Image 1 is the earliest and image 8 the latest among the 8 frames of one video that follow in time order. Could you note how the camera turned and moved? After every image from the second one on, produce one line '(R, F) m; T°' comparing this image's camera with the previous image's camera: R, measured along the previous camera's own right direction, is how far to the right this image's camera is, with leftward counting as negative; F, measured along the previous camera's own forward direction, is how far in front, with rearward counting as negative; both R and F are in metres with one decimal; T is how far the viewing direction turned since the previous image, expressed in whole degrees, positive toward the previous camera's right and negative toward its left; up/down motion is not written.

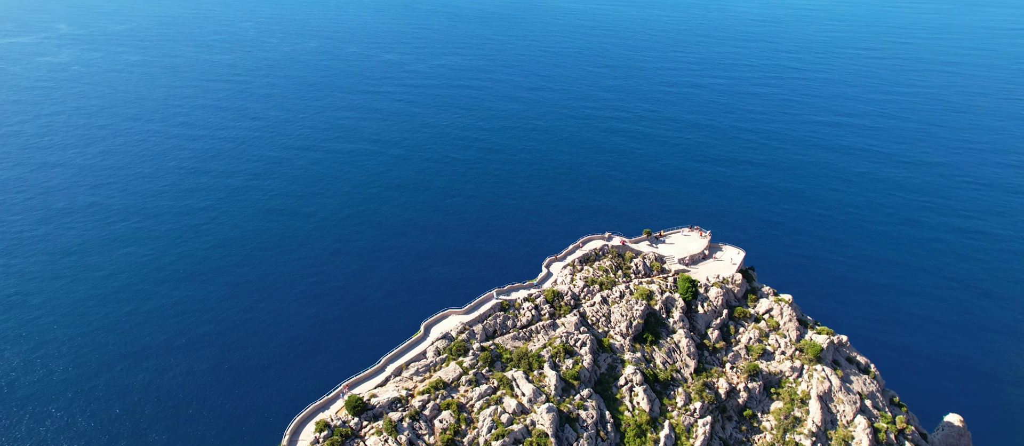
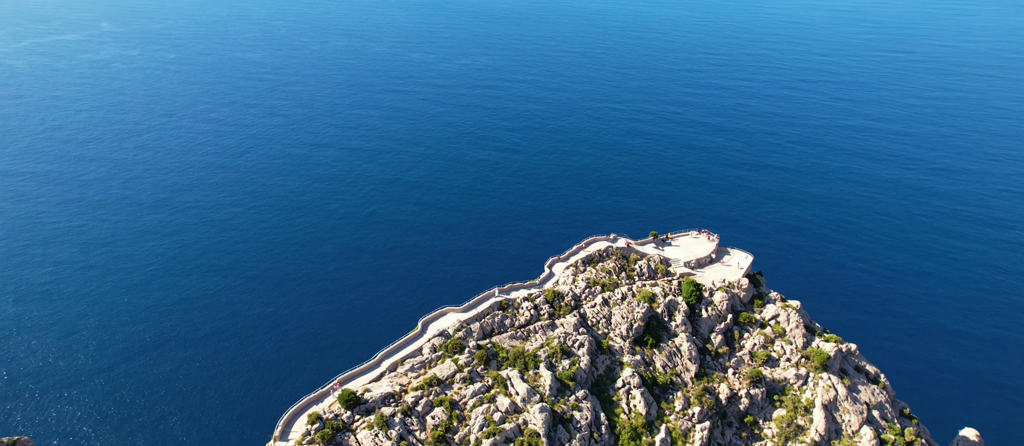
(+2.3, -0.1) m; -2°
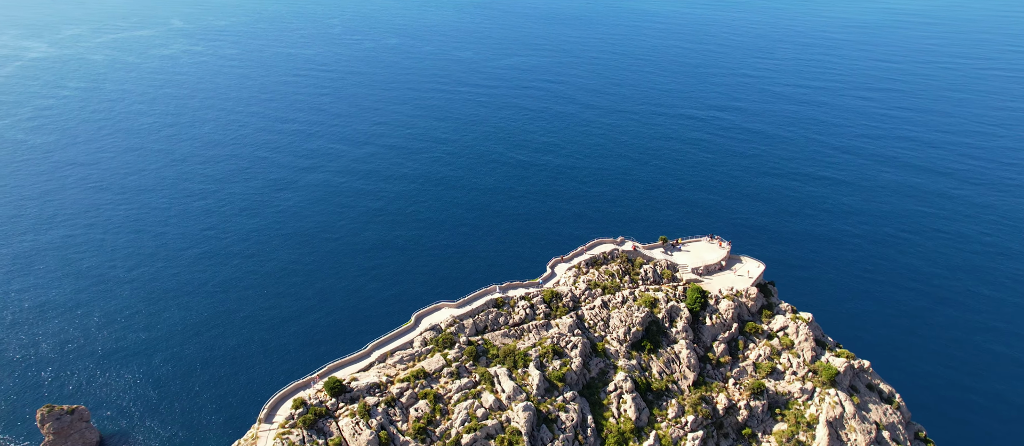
(+4.6, -0.2) m; -5°
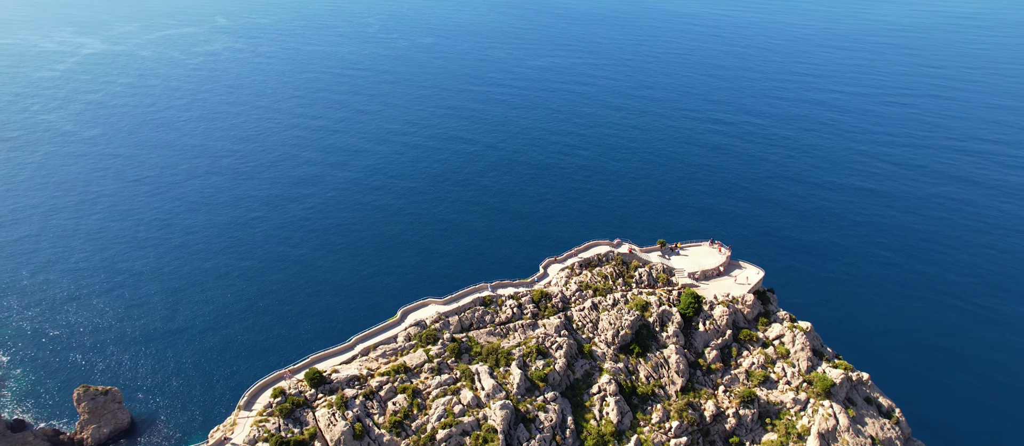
(+4.0, -0.2) m; -3°
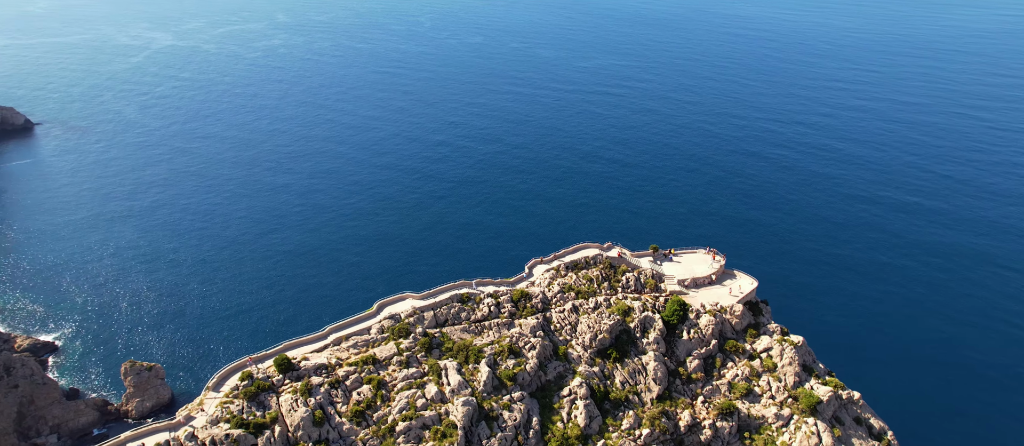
(+6.3, 0.0) m; -5°
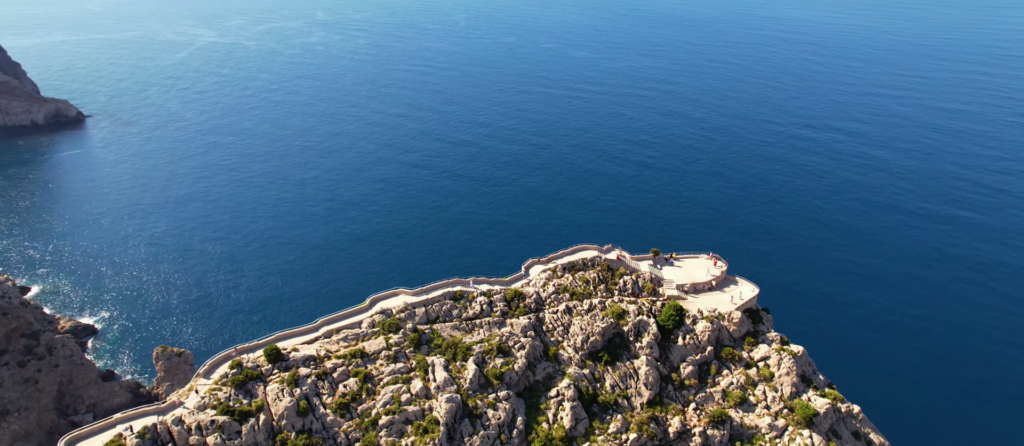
(+3.6, 0.0) m; -3°
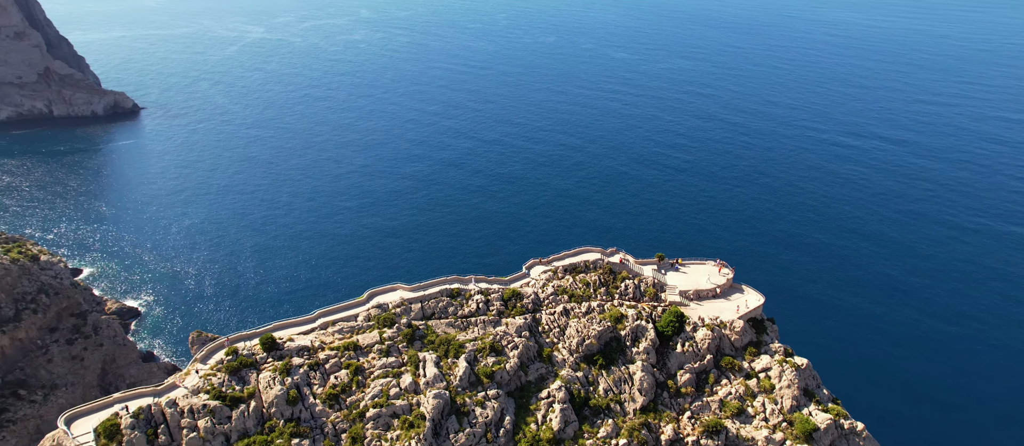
(+3.6, +0.1) m; -4°
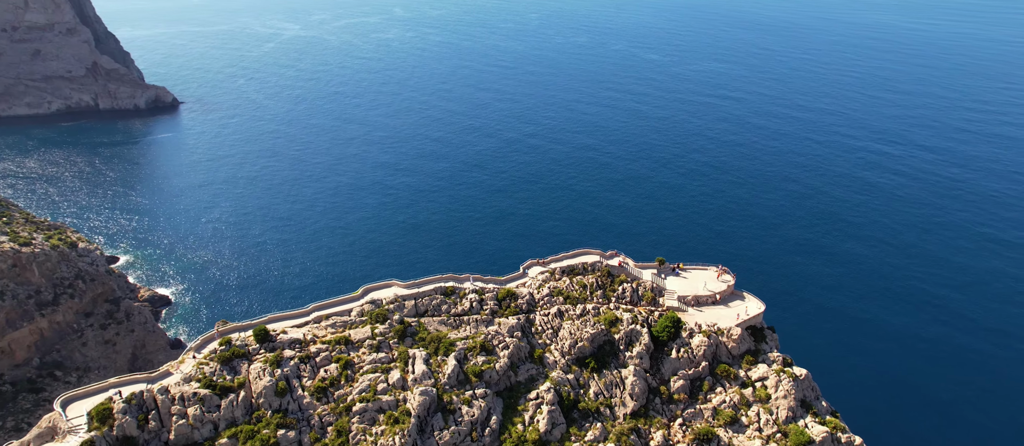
(+3.1, +0.2) m; -3°
